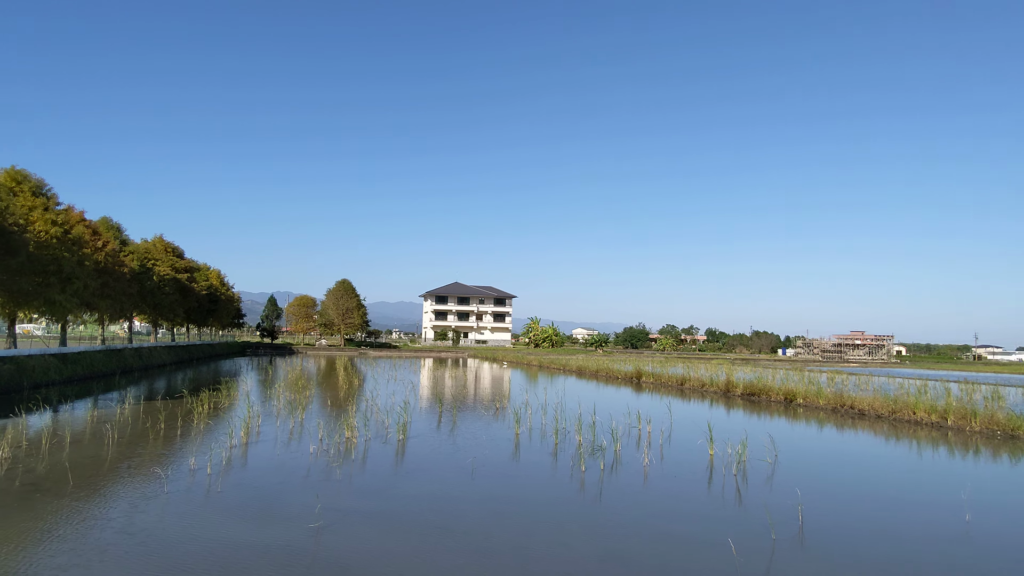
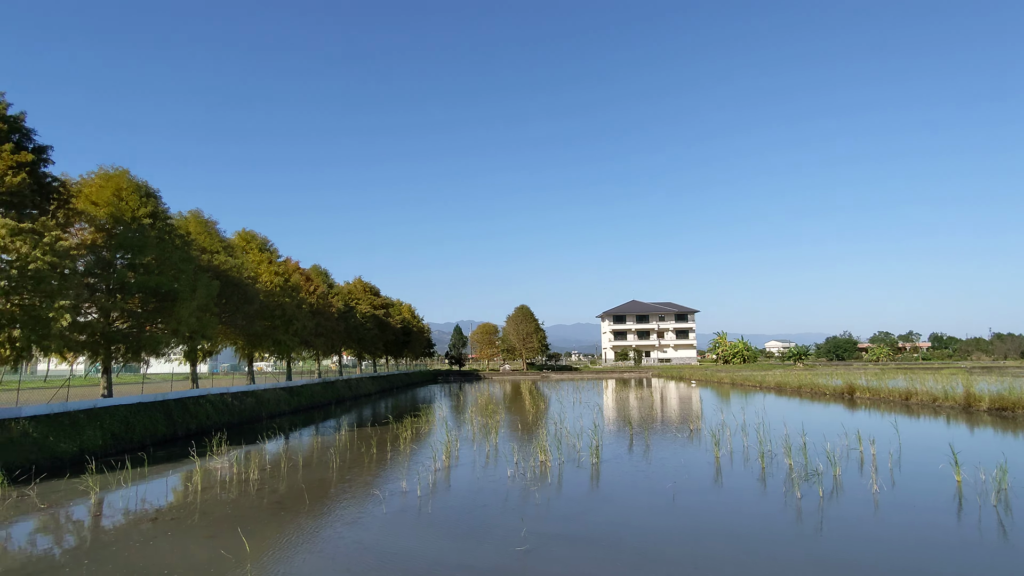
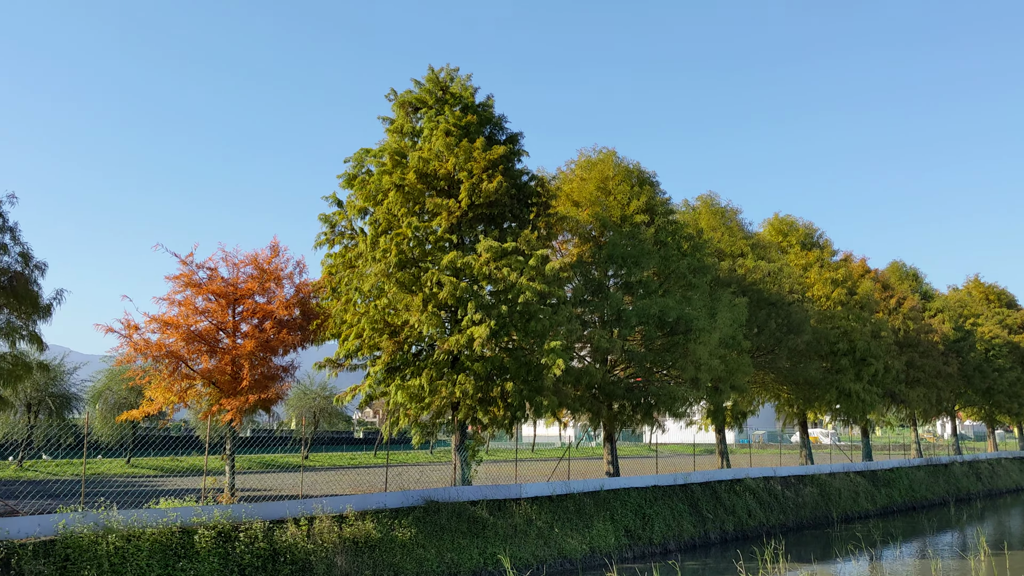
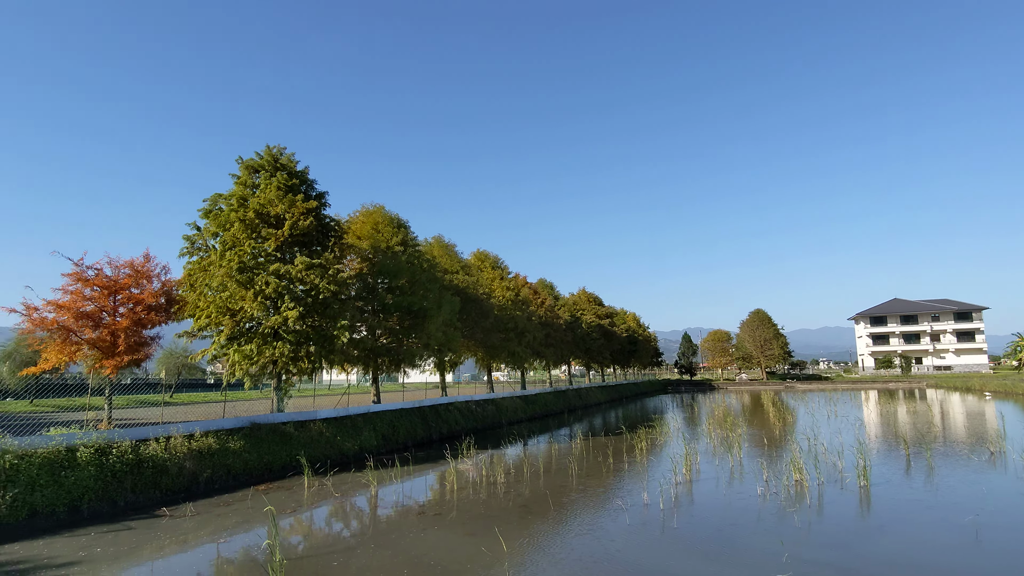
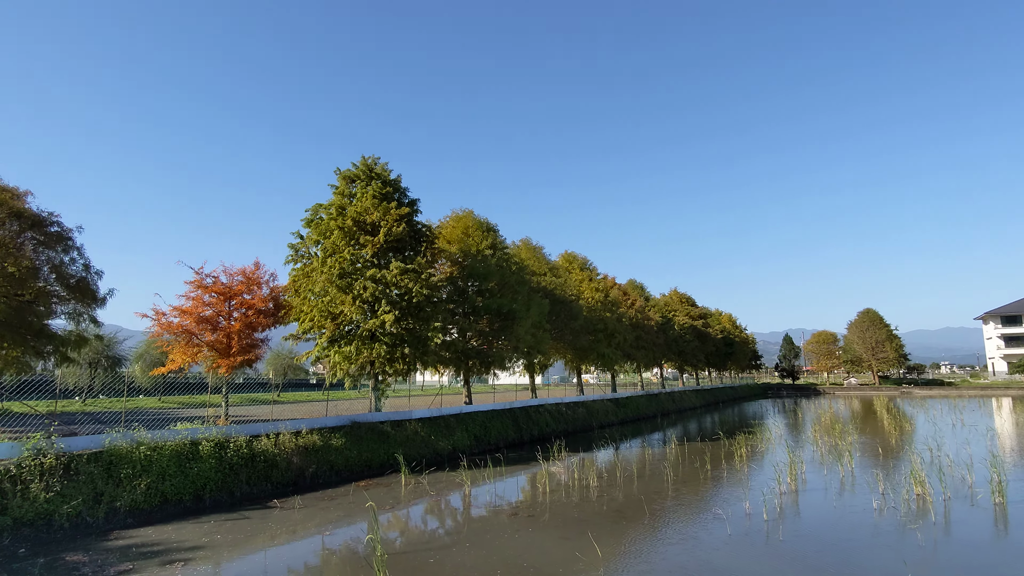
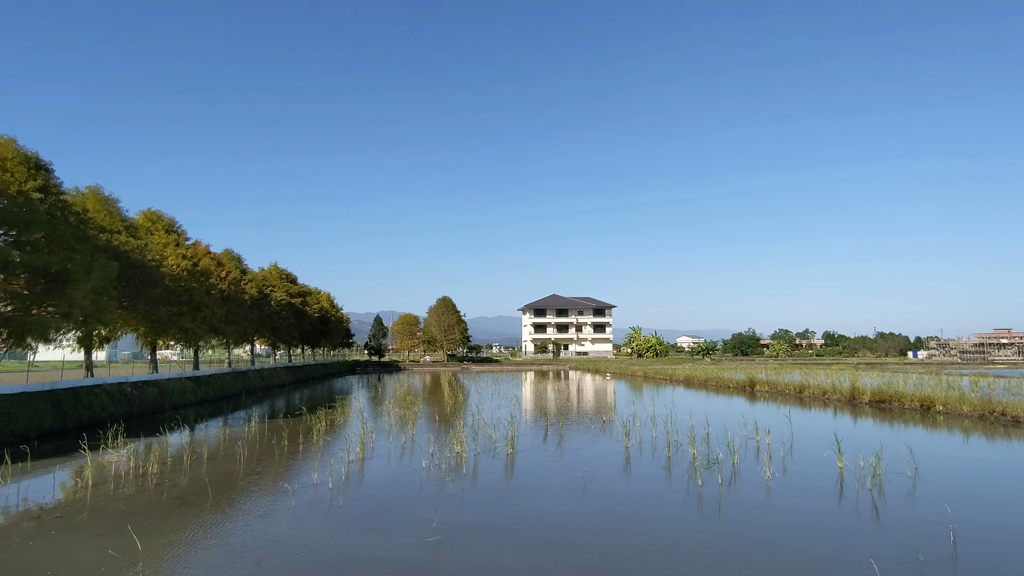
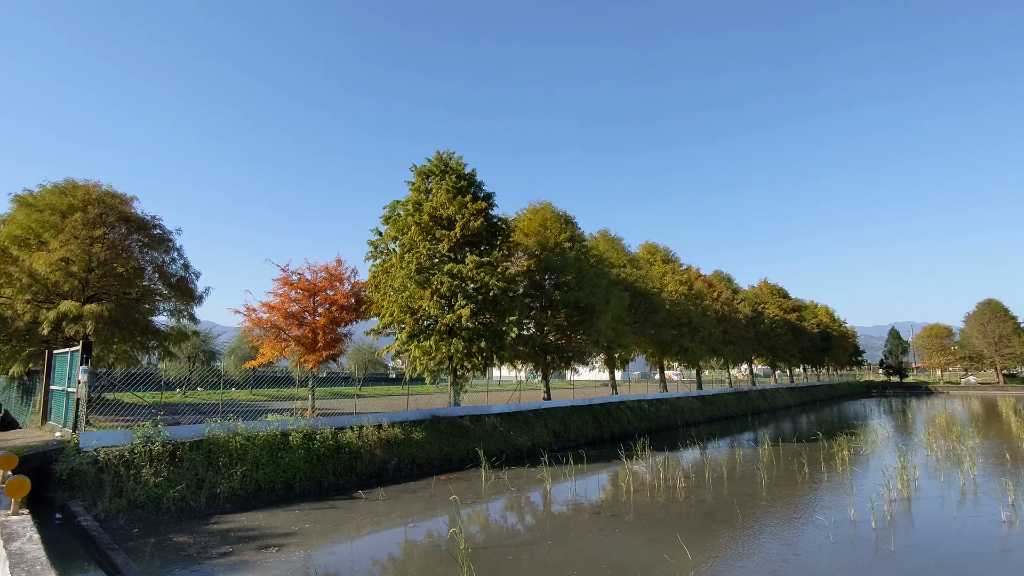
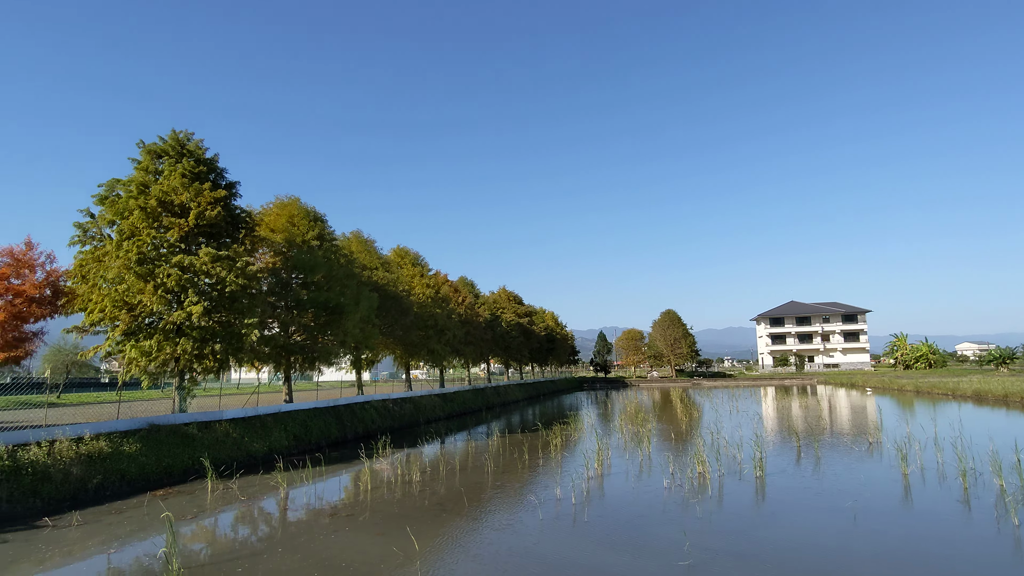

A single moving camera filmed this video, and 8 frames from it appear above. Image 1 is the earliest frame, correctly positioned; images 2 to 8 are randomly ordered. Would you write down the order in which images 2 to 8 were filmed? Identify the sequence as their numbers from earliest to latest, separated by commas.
6, 2, 8, 4, 5, 7, 3
